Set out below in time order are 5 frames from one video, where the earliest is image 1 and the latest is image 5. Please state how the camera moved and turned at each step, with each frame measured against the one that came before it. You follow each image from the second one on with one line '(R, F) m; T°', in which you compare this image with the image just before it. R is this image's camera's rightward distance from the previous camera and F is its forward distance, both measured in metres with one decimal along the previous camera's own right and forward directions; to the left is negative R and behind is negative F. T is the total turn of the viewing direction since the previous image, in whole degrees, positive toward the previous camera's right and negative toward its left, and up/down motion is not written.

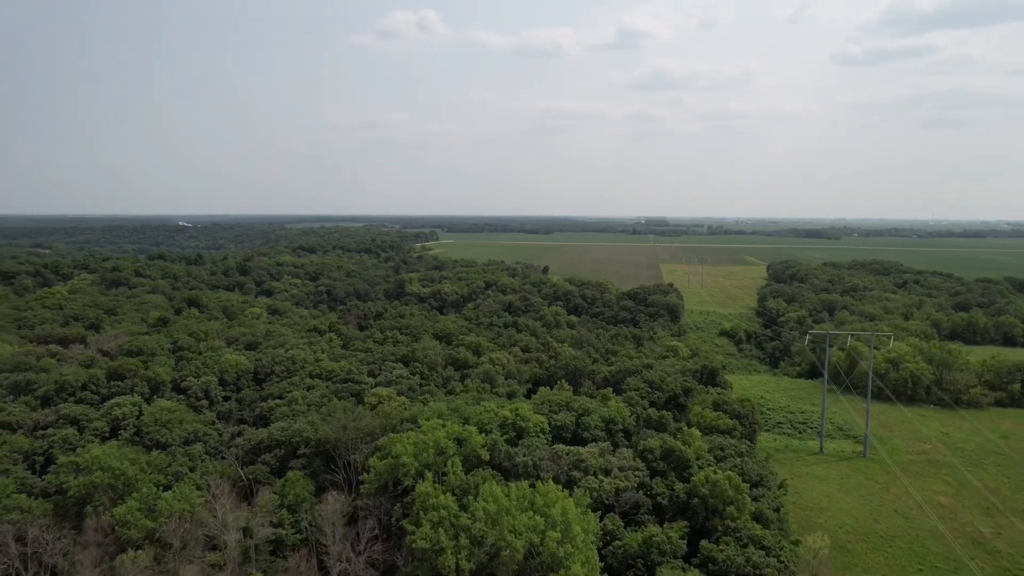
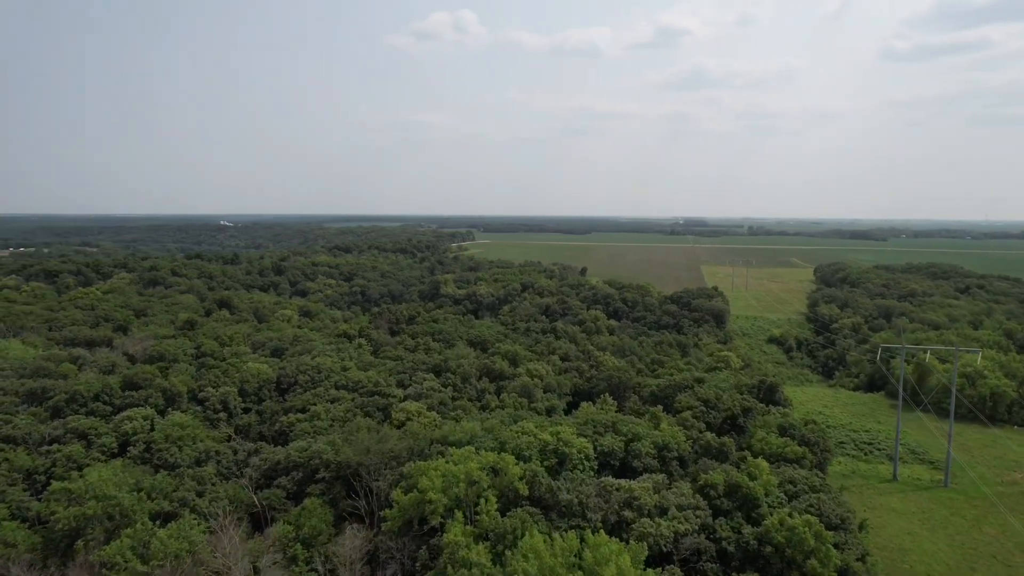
(-0.2, +2.1) m; -3°
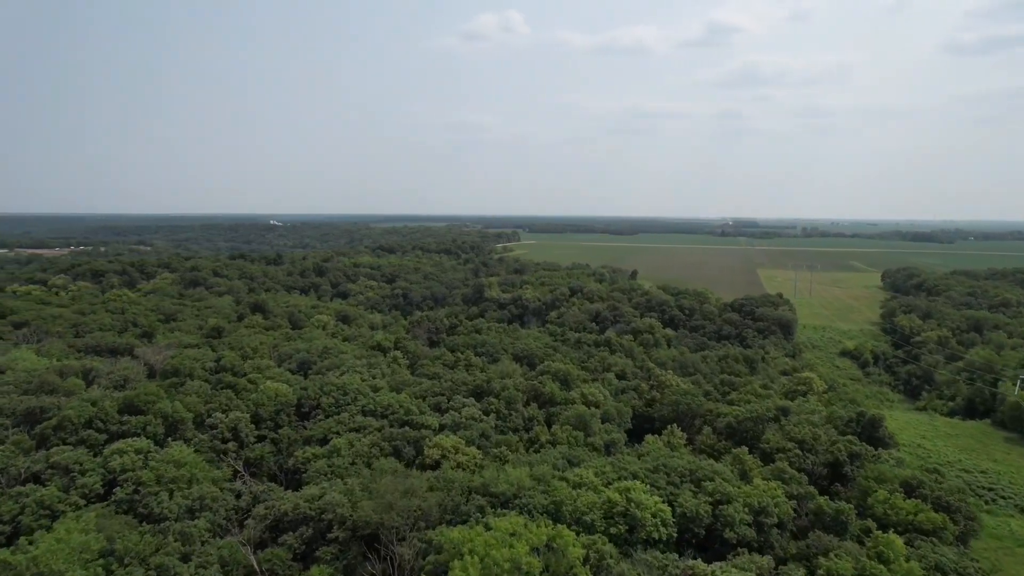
(-0.3, +3.6) m; -4°
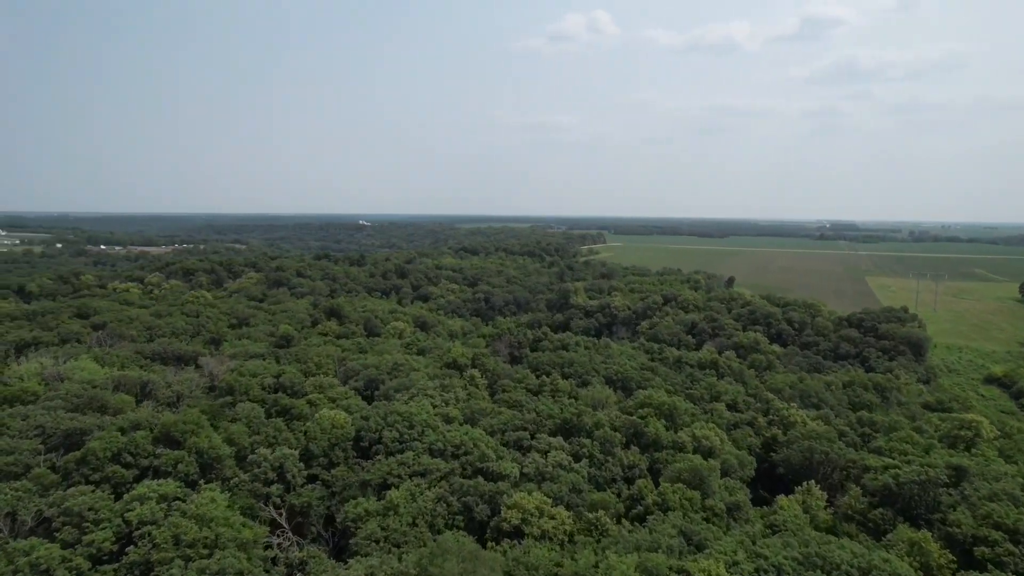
(-0.4, +3.9) m; -7°
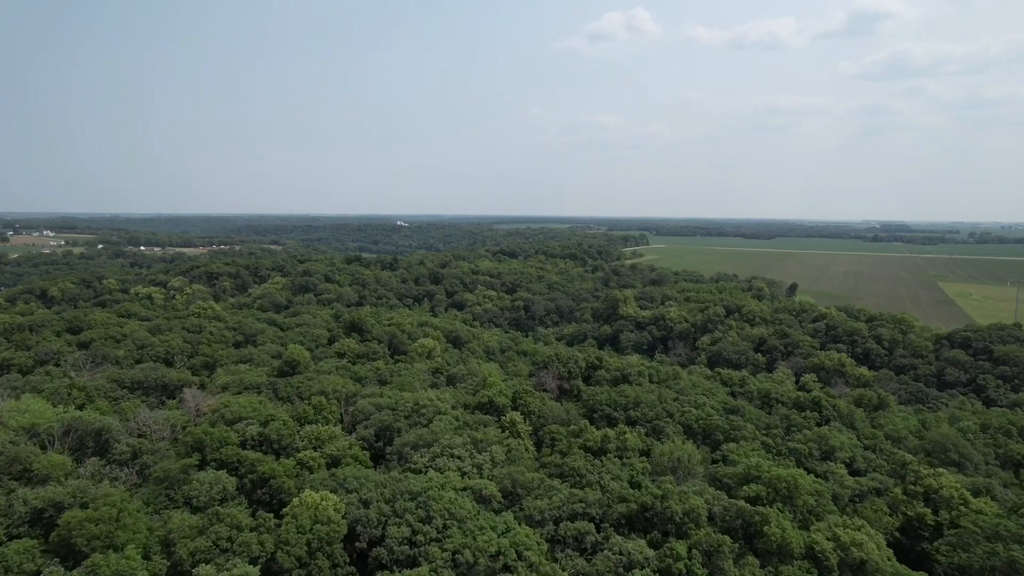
(-0.5, +6.1) m; -3°
